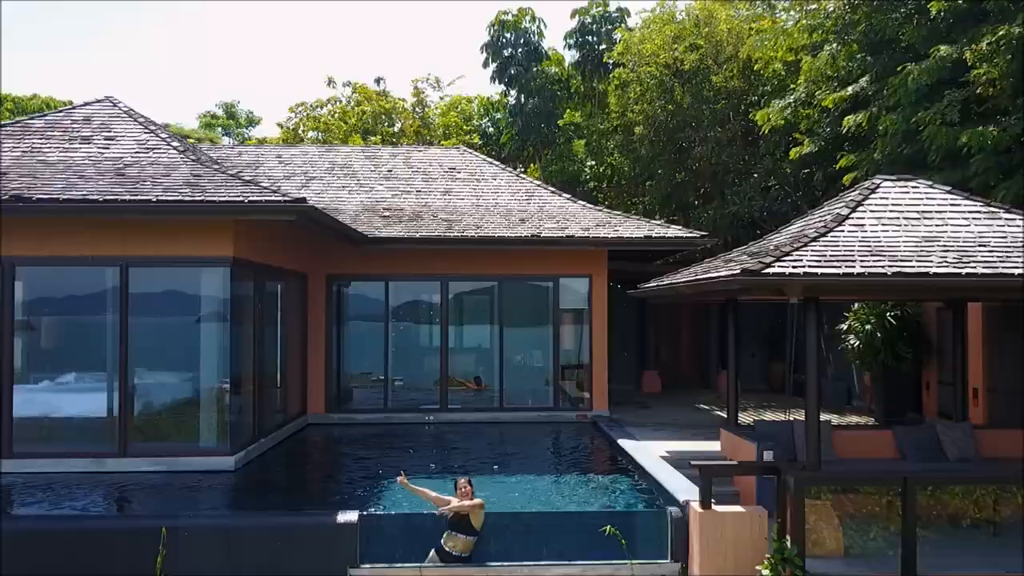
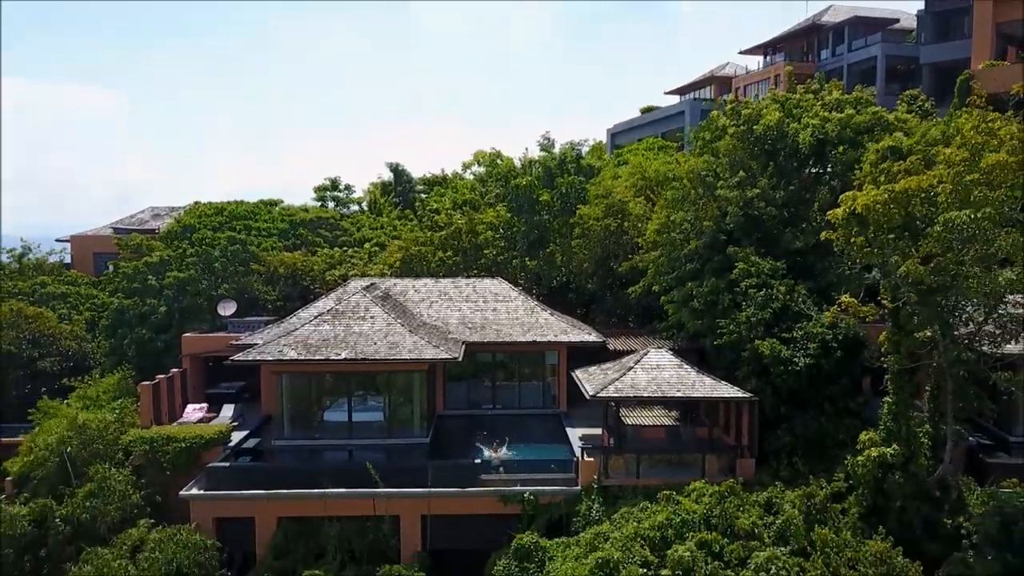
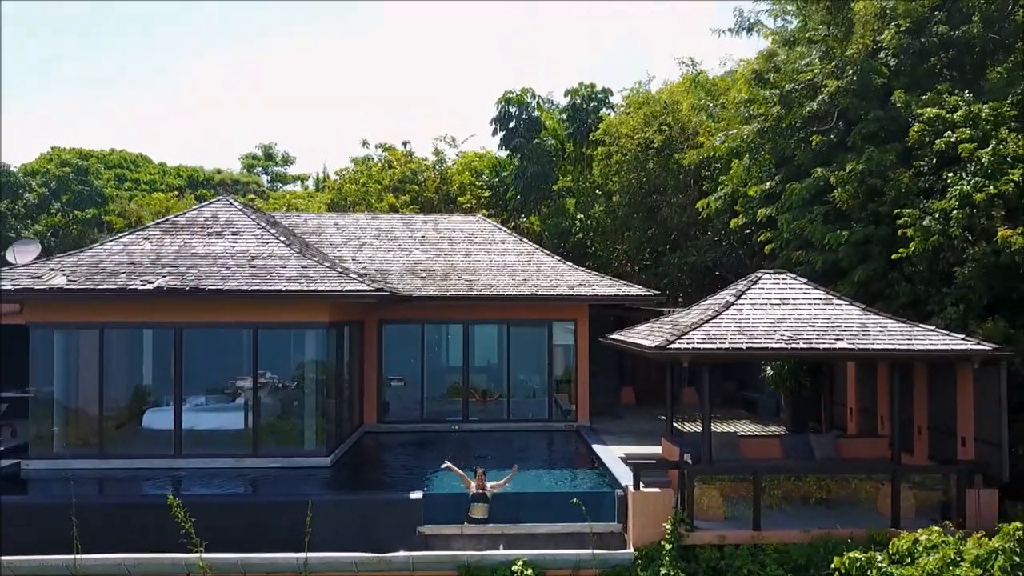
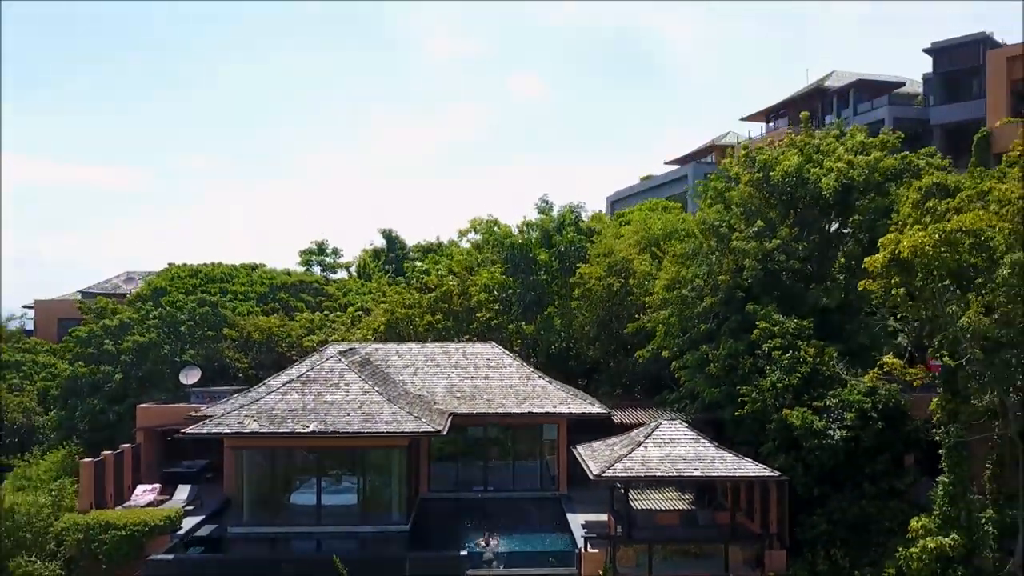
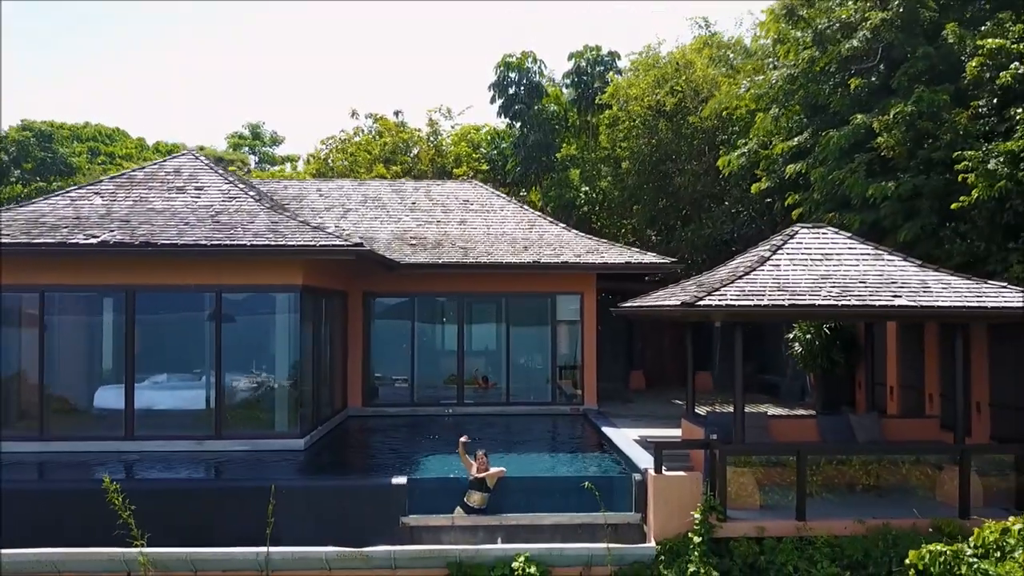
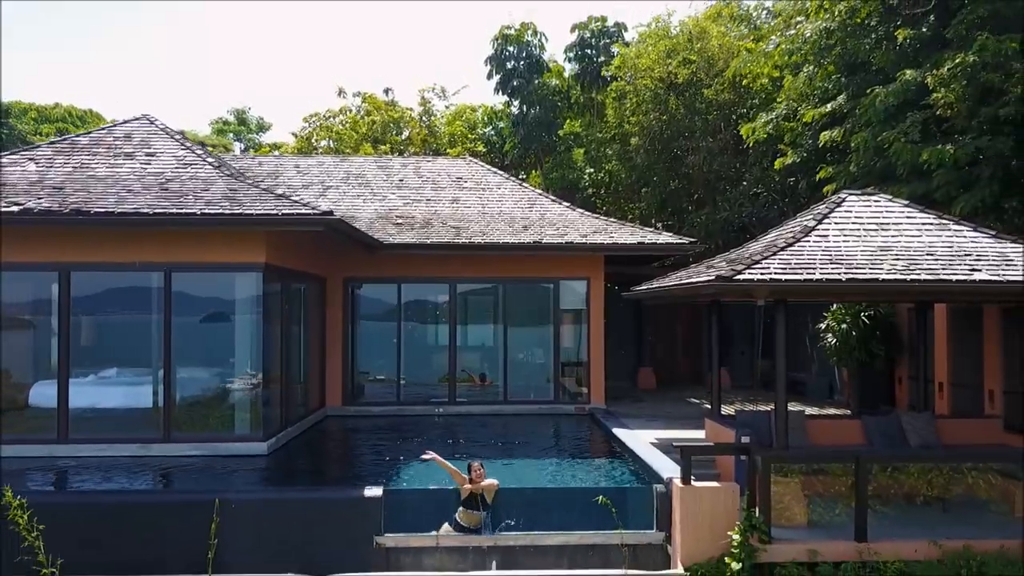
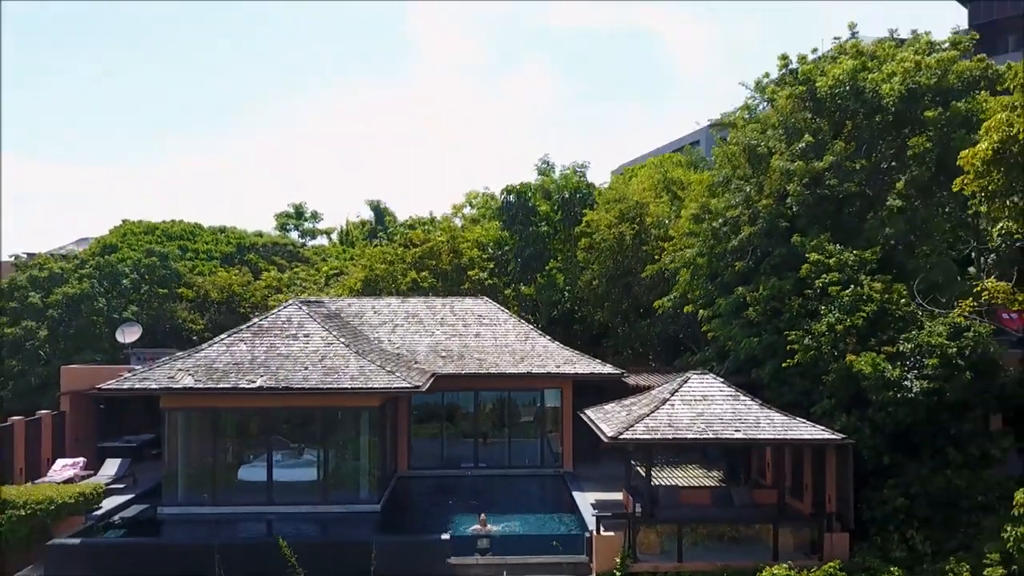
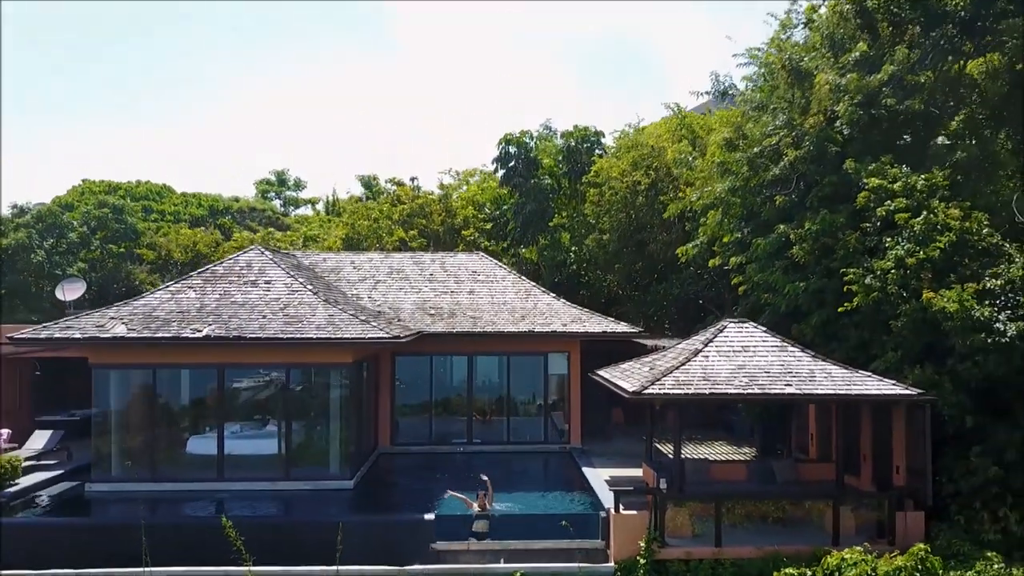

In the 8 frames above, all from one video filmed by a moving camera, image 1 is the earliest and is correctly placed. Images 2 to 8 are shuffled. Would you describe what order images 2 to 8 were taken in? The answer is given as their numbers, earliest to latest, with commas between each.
6, 5, 3, 8, 7, 4, 2
